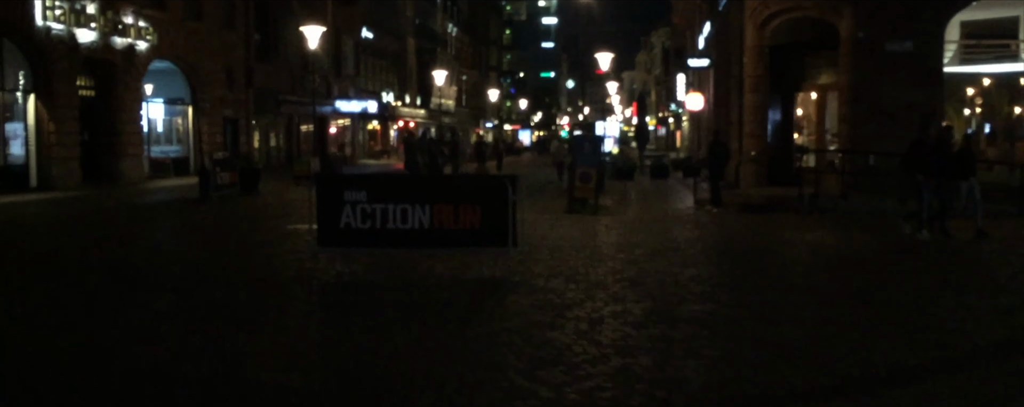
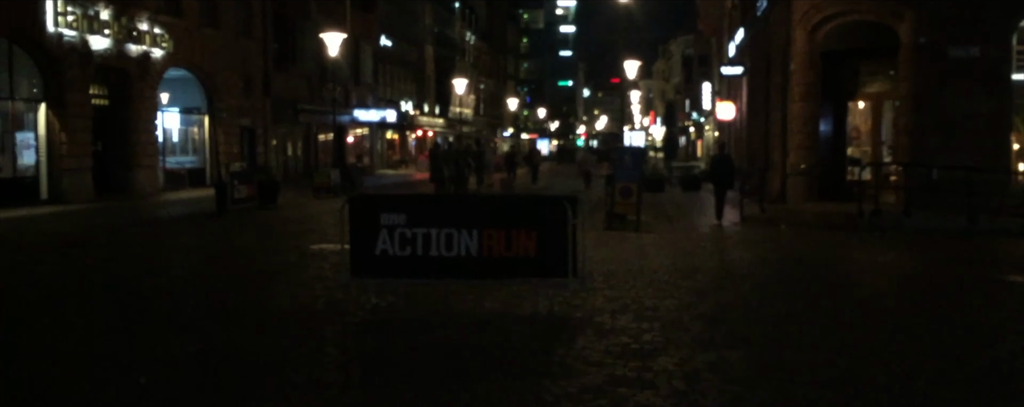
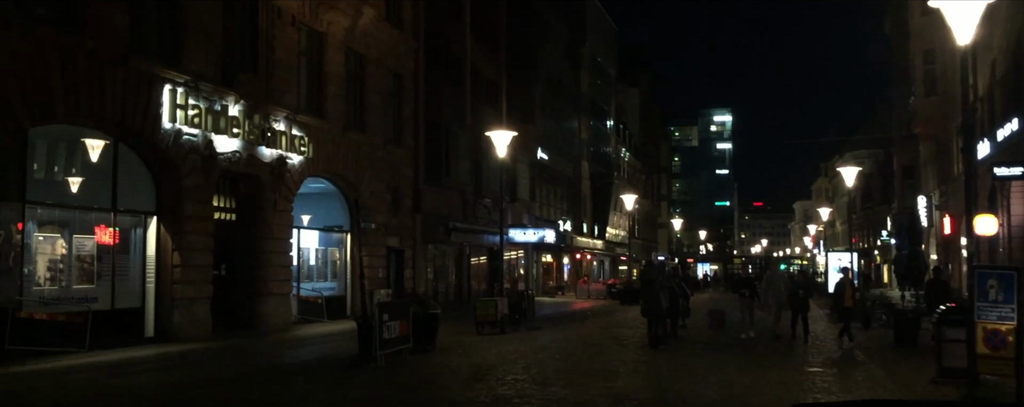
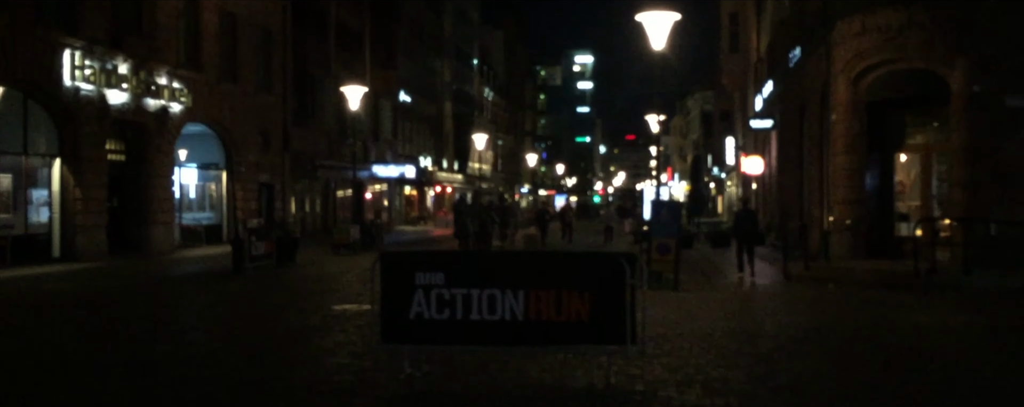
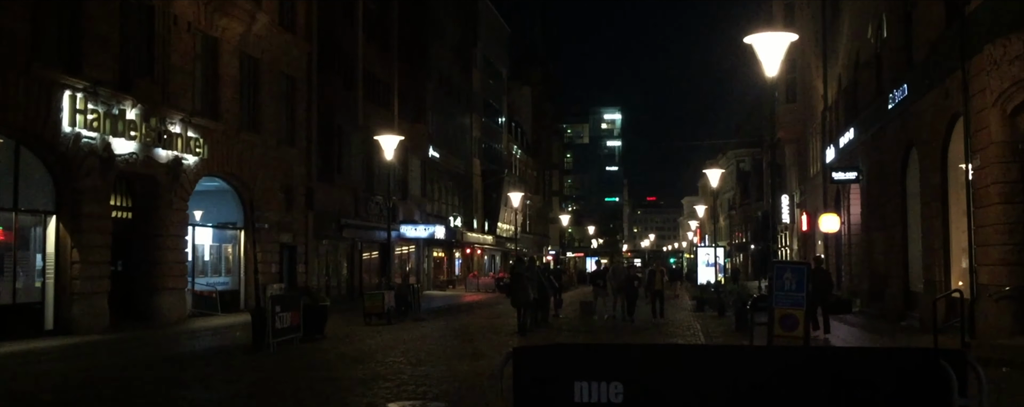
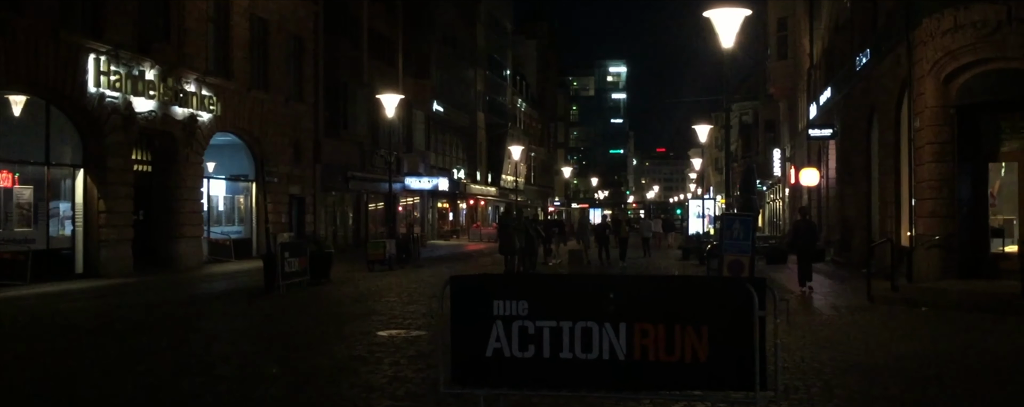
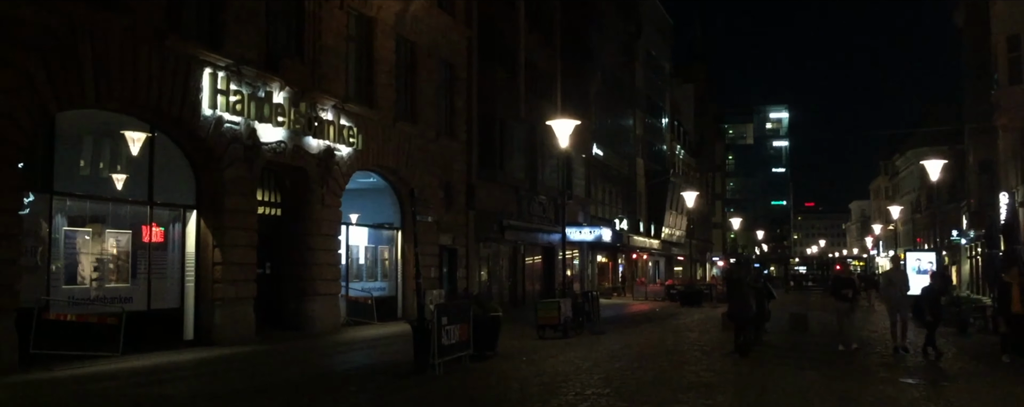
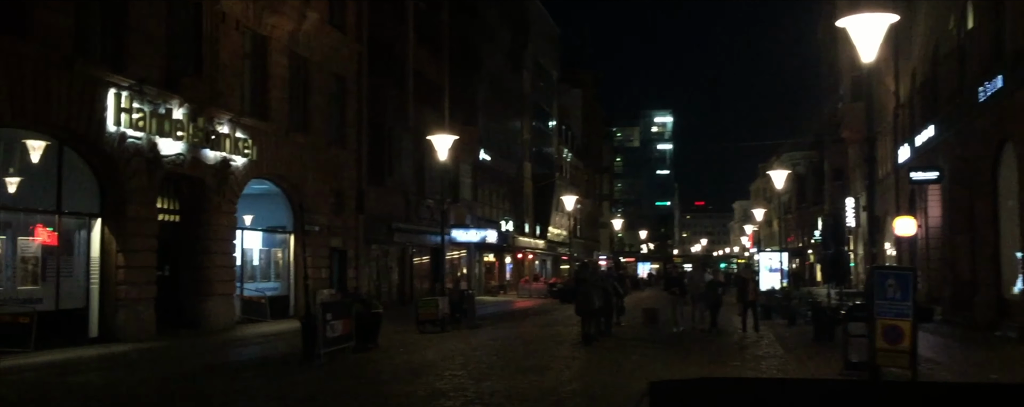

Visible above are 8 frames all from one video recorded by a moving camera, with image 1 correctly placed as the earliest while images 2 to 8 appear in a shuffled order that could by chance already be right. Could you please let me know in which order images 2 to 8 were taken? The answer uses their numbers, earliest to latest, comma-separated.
2, 4, 6, 5, 8, 3, 7
